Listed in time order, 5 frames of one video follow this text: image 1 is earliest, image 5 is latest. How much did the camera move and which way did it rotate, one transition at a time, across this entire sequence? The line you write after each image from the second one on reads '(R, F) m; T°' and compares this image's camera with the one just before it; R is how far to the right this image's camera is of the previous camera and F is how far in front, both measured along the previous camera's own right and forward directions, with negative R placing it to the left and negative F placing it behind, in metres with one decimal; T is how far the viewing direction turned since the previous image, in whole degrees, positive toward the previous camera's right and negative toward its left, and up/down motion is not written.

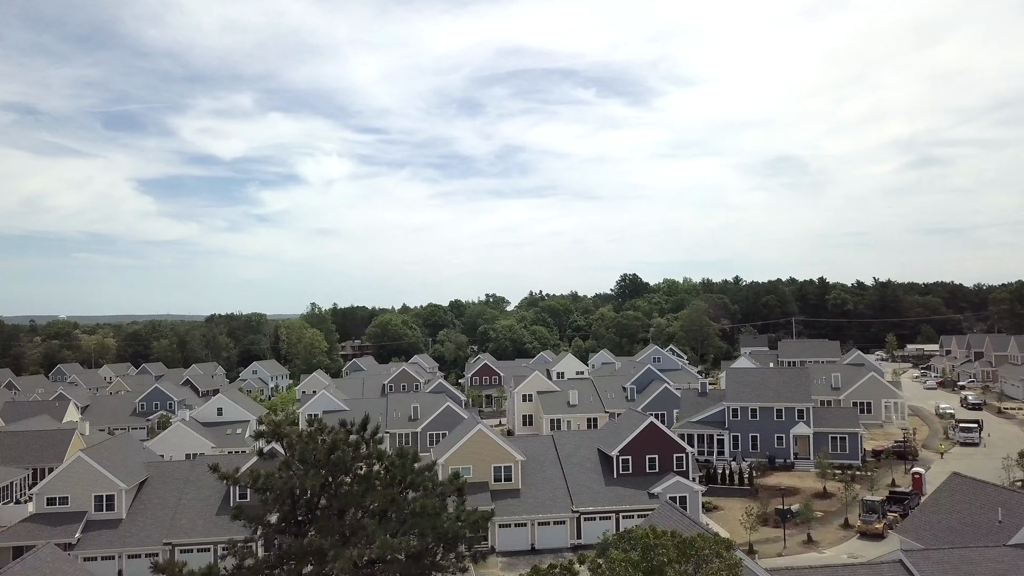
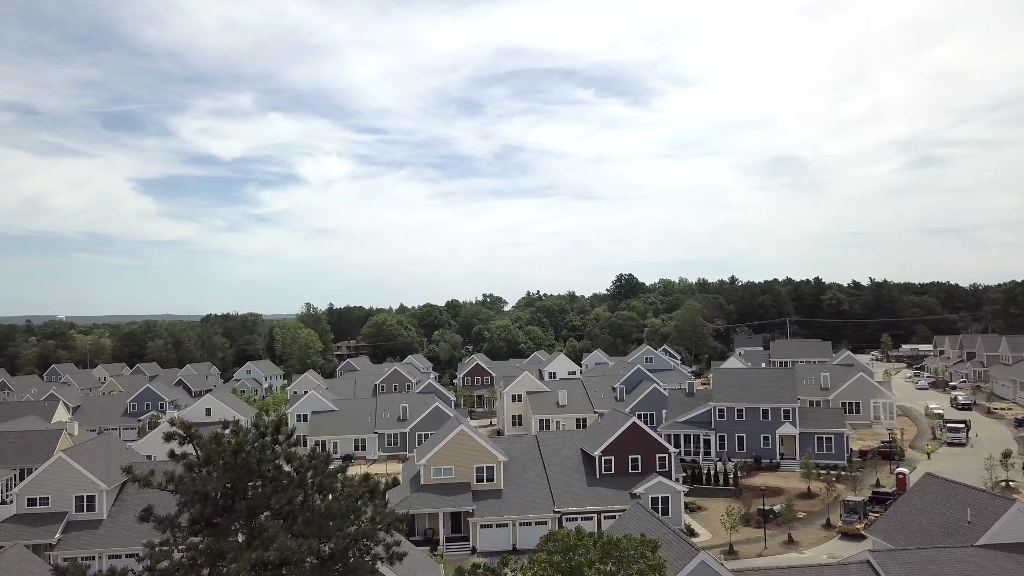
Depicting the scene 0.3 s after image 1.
(+1.0, 0.0) m; 0°
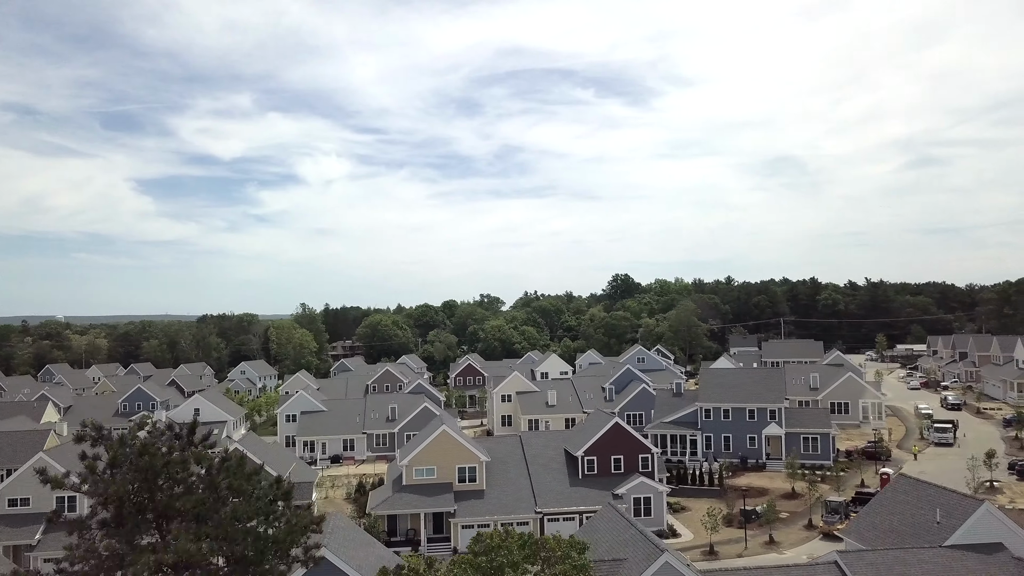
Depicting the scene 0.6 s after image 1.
(+1.0, 0.0) m; 0°
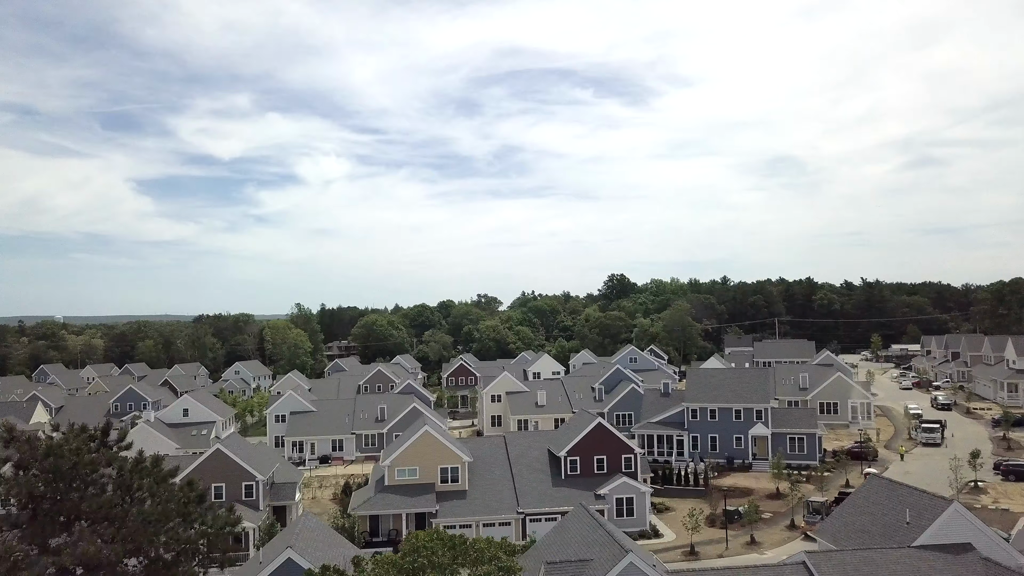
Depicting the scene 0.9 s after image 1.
(+1.0, 0.0) m; 0°
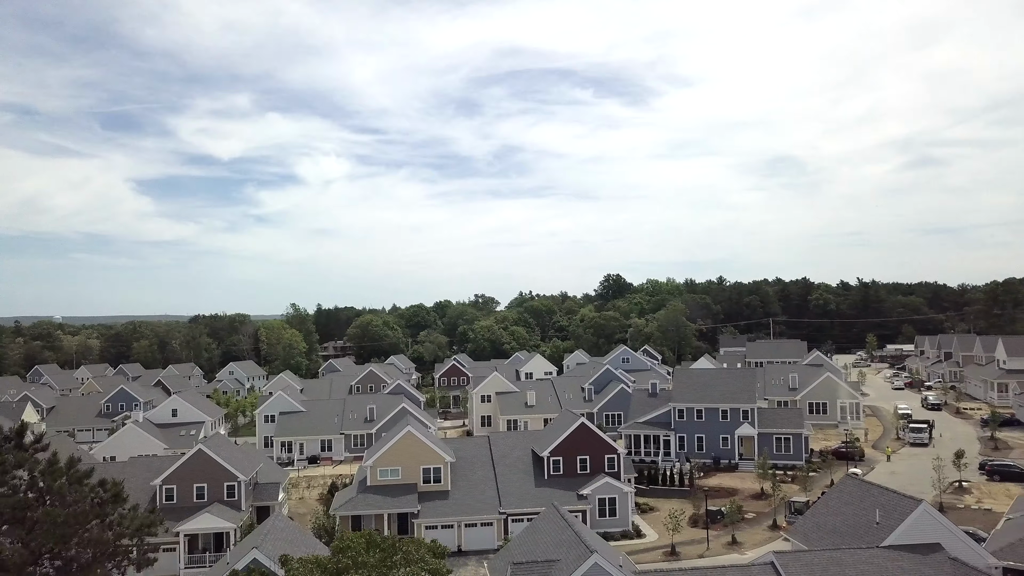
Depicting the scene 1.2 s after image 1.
(+1.0, 0.0) m; 0°
